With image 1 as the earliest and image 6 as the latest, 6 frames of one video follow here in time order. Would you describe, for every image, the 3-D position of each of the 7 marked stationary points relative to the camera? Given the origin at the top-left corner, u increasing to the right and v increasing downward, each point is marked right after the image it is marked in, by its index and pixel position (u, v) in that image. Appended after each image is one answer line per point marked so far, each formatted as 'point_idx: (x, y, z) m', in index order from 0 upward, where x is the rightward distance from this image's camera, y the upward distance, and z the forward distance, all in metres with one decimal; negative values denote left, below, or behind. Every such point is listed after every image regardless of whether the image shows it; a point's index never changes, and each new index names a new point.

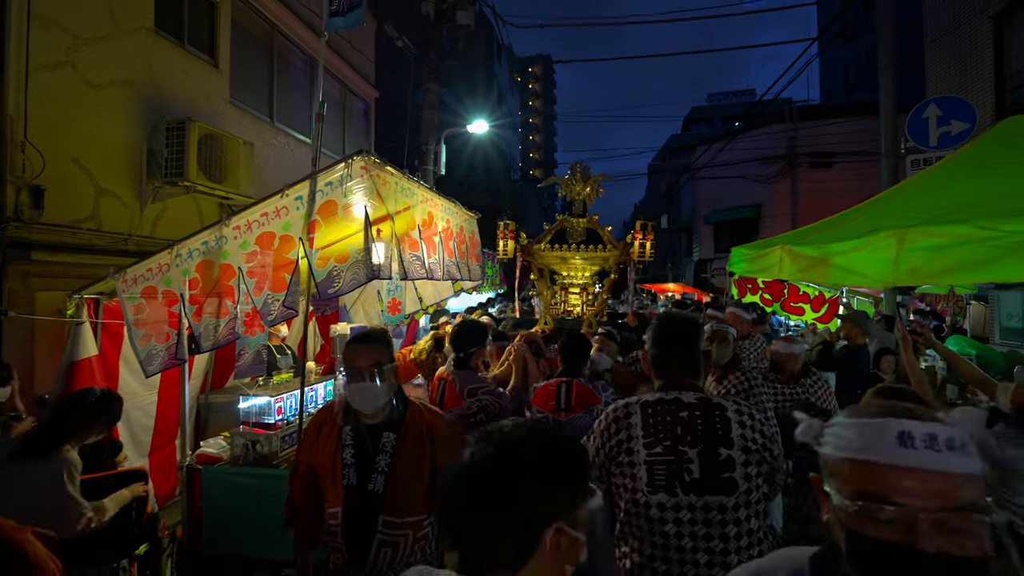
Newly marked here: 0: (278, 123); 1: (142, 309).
0: (-3.7, +2.6, +8.7) m
1: (-2.7, -0.2, +3.9) m
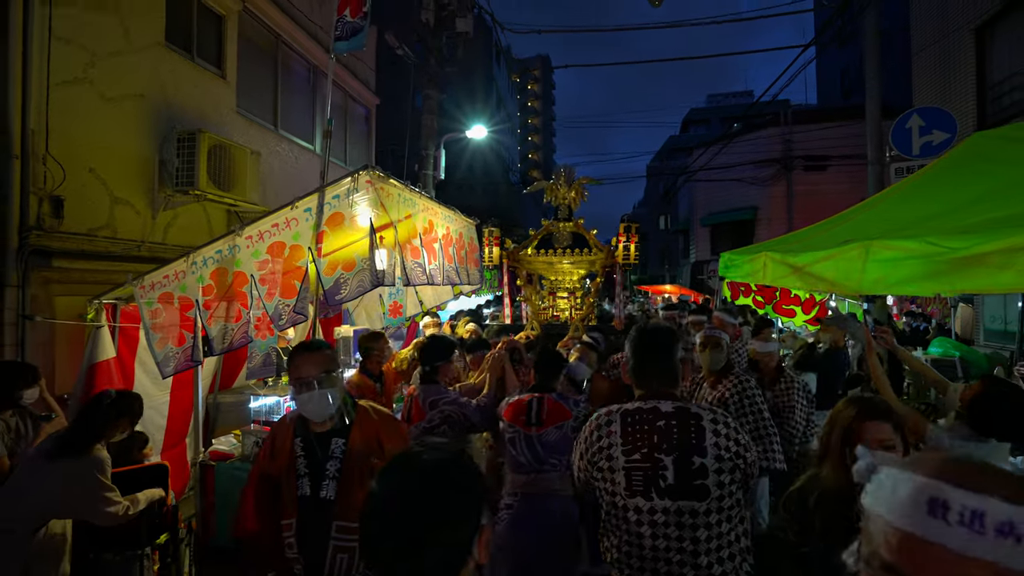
0: (-3.8, +2.6, +9.0) m
1: (-2.7, -0.2, +4.1) m
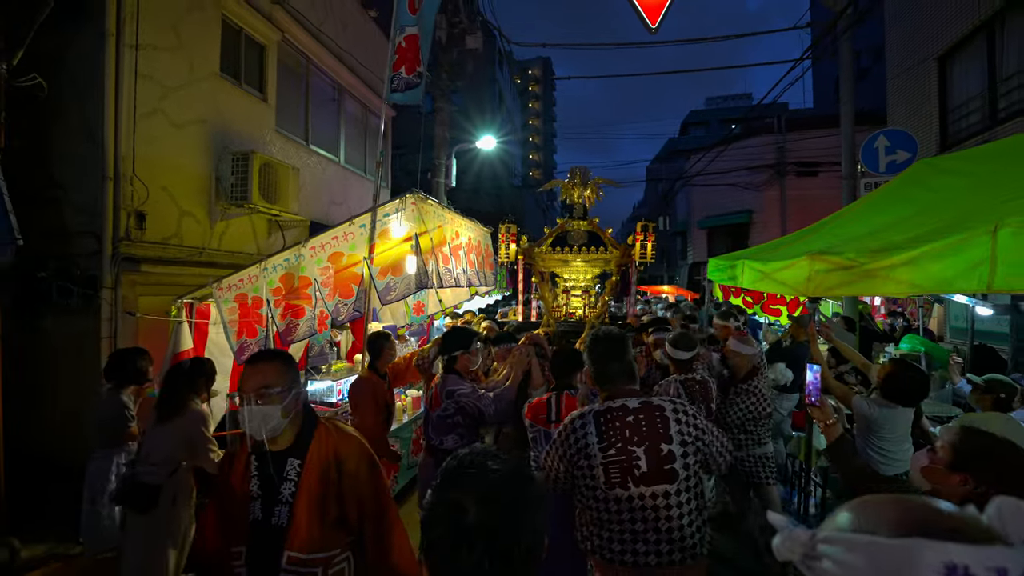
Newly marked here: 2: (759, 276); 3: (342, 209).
0: (-3.6, +2.6, +9.9) m
1: (-2.5, -0.2, +5.0) m
2: (+2.2, +0.1, +5.0) m
3: (-3.4, +1.6, +10.9) m
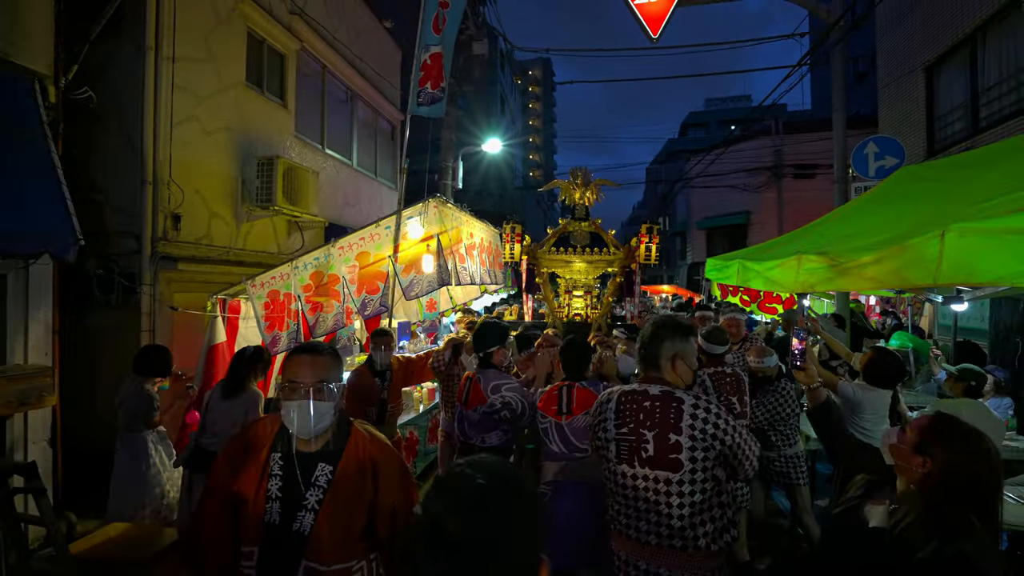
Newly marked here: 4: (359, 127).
0: (-3.5, +2.6, +10.3) m
1: (-2.4, -0.2, +5.5) m
2: (+2.4, +0.1, +5.4) m
3: (-3.3, +1.6, +11.3) m
4: (-3.3, +3.5, +11.7) m
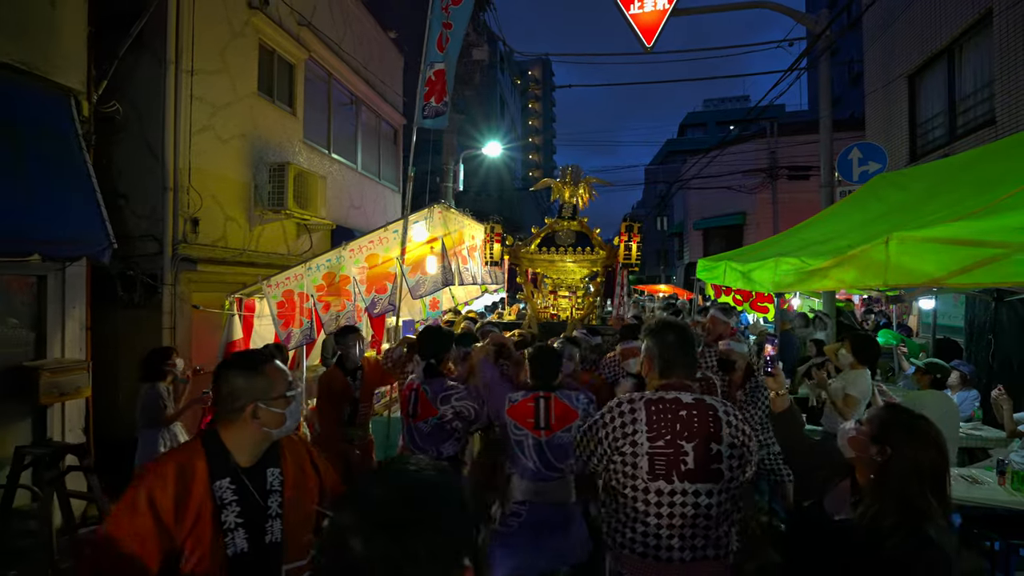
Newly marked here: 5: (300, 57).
0: (-3.5, +2.6, +10.7) m
1: (-2.4, -0.2, +5.8) m
2: (+2.4, +0.1, +5.8) m
3: (-3.3, +1.6, +11.7) m
4: (-3.3, +3.5, +12.1) m
5: (-3.6, +3.9, +9.2) m
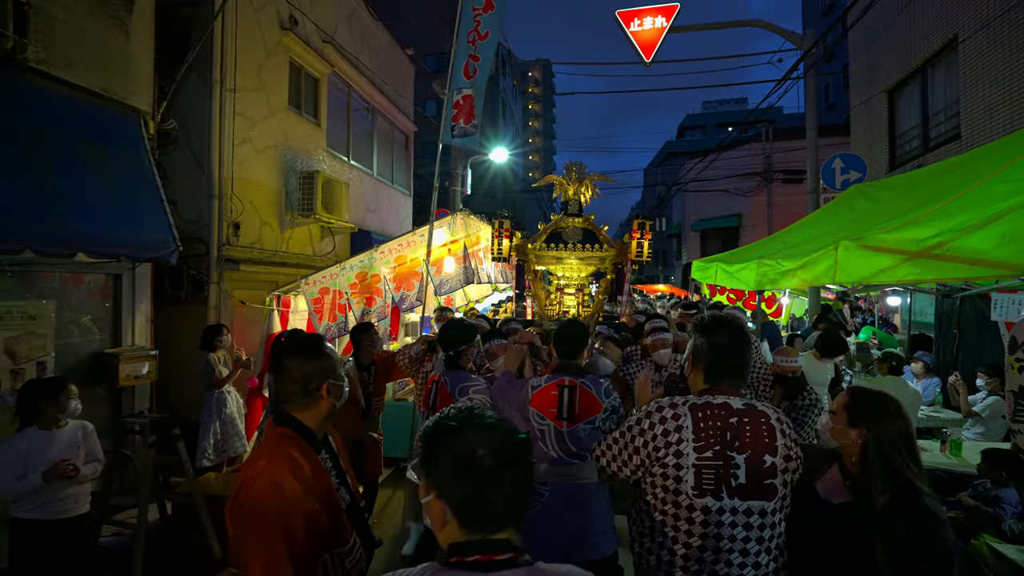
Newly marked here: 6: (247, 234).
0: (-3.3, +2.6, +11.4) m
1: (-2.3, -0.2, +6.6) m
2: (+2.5, +0.2, +6.5) m
3: (-3.1, +1.6, +12.4) m
4: (-3.1, +3.5, +12.8) m
5: (-3.4, +3.9, +9.9) m
6: (-3.8, +0.8, +7.8) m
